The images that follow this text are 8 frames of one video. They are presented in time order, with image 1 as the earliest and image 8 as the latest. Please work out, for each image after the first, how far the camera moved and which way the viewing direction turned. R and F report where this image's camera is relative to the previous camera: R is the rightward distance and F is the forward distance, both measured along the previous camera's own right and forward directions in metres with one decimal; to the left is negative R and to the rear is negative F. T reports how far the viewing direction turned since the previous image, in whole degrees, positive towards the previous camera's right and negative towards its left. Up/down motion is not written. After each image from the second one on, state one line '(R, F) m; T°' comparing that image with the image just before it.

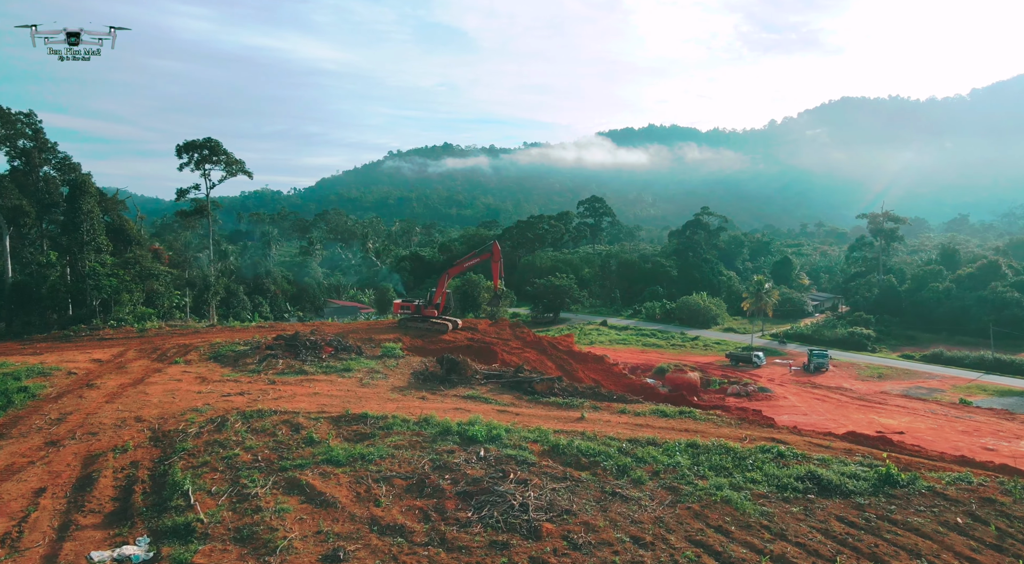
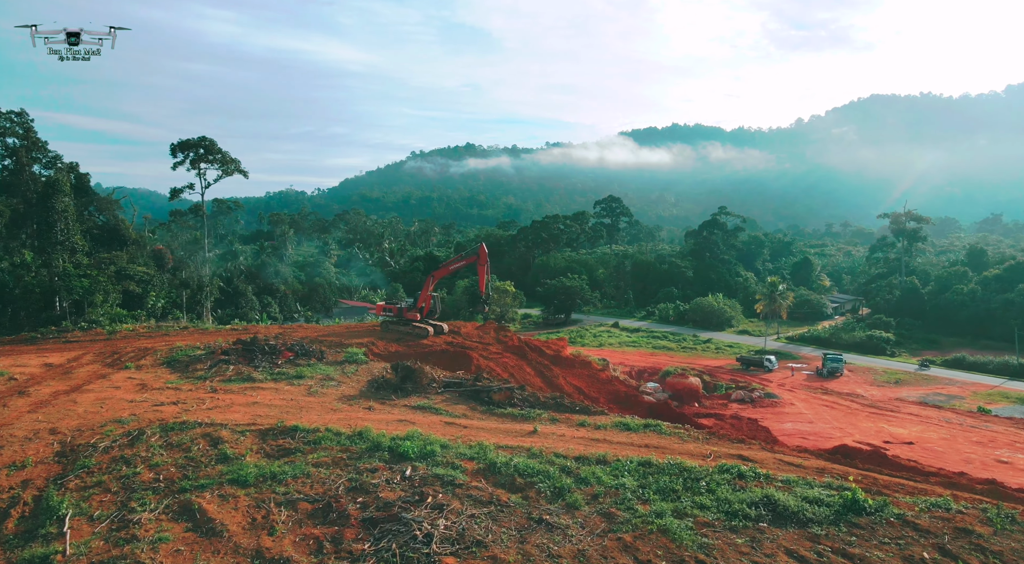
(+1.2, +0.8) m; -2°
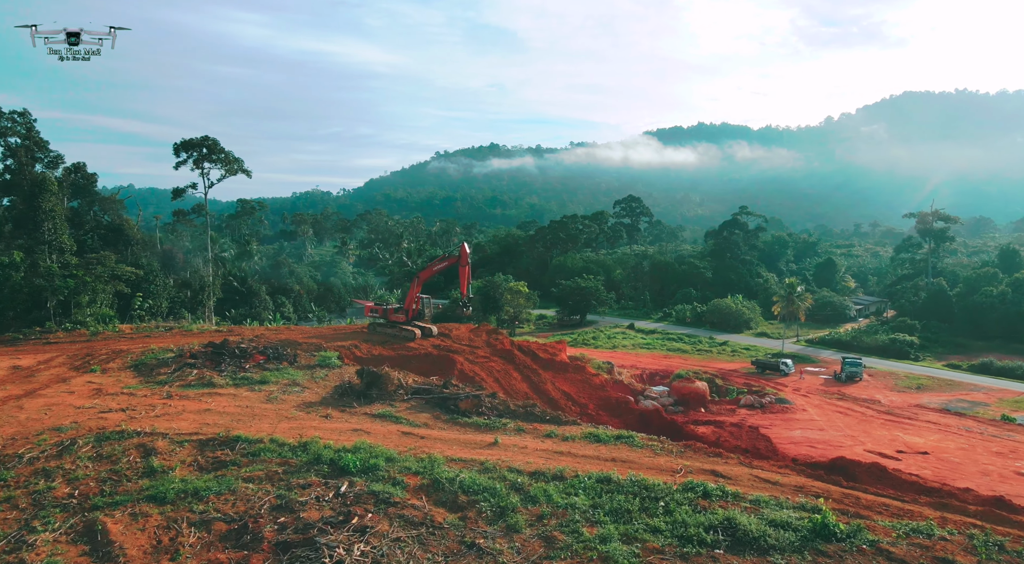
(+1.0, +0.6) m; -2°
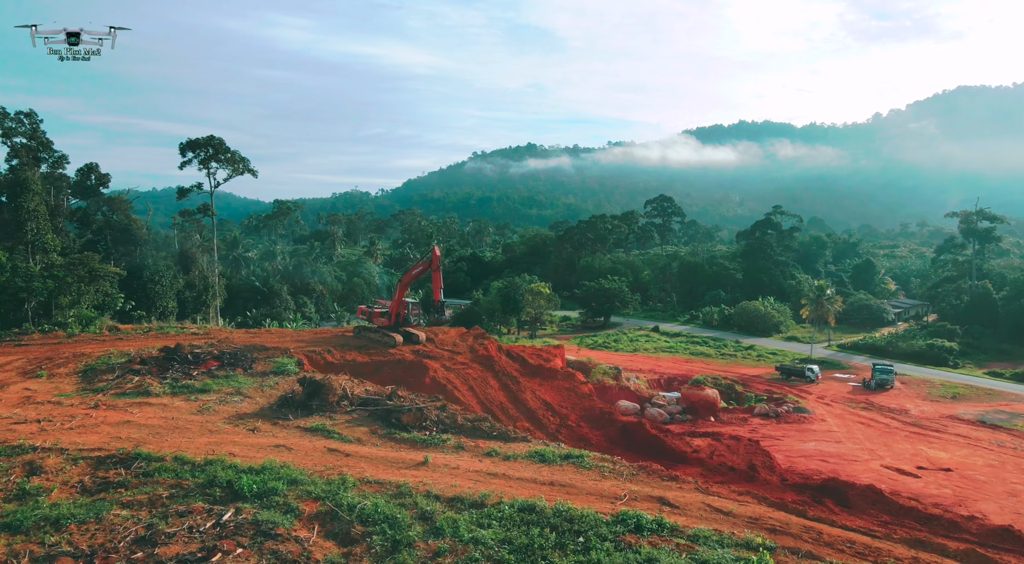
(+1.5, +0.9) m; -3°
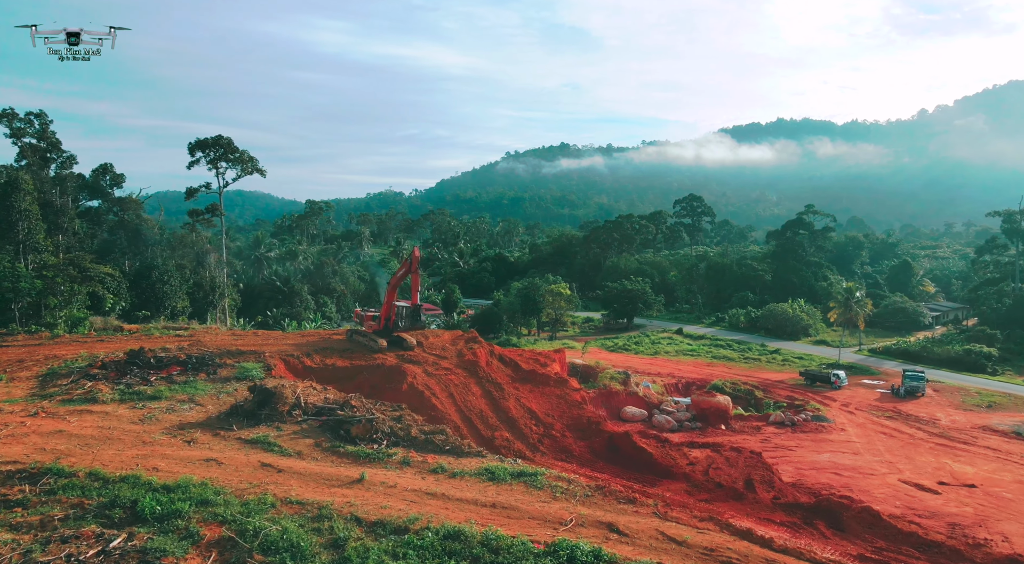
(+1.2, +0.8) m; -3°
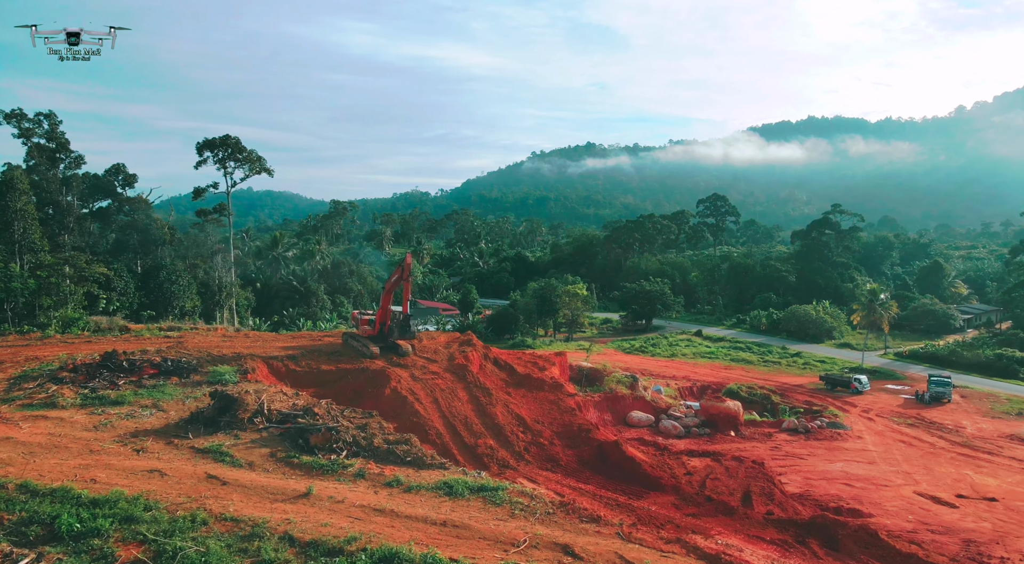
(+0.9, +0.6) m; -2°
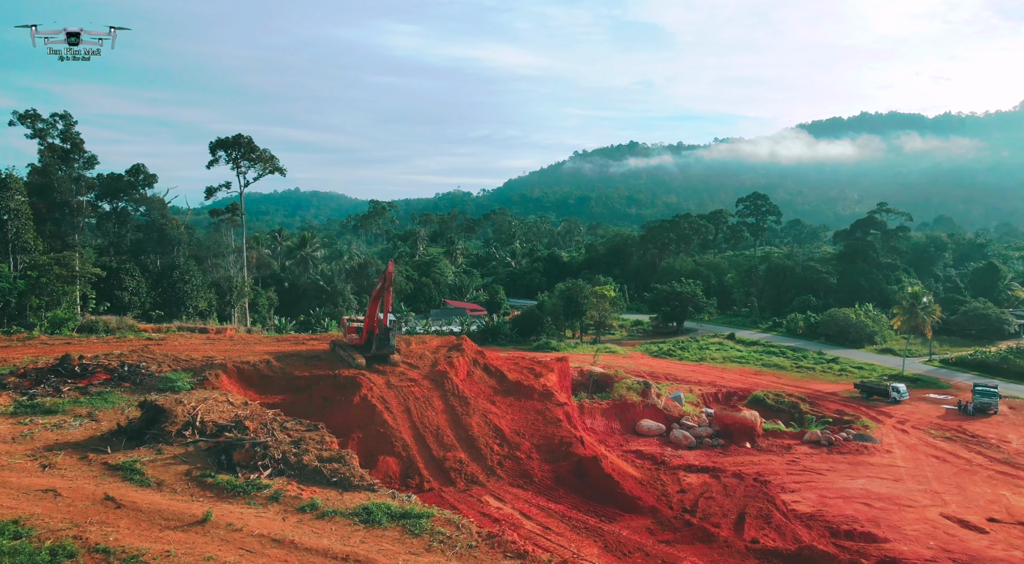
(+1.4, +1.0) m; -4°
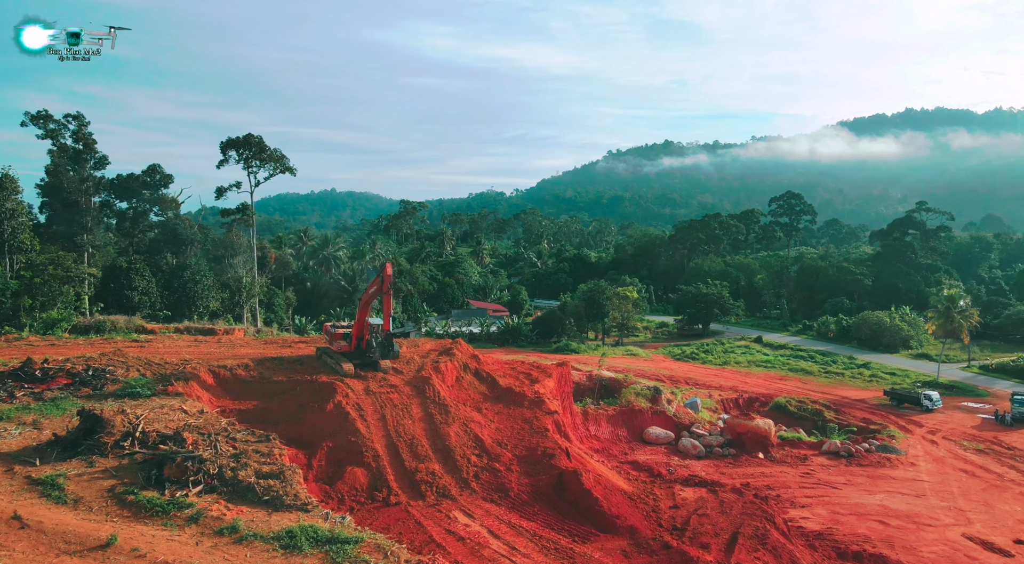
(+1.1, +0.8) m; -3°
